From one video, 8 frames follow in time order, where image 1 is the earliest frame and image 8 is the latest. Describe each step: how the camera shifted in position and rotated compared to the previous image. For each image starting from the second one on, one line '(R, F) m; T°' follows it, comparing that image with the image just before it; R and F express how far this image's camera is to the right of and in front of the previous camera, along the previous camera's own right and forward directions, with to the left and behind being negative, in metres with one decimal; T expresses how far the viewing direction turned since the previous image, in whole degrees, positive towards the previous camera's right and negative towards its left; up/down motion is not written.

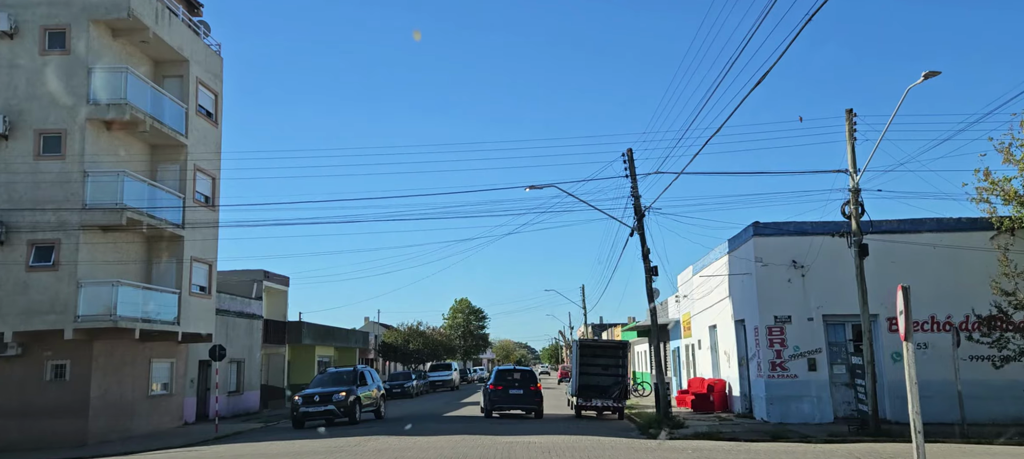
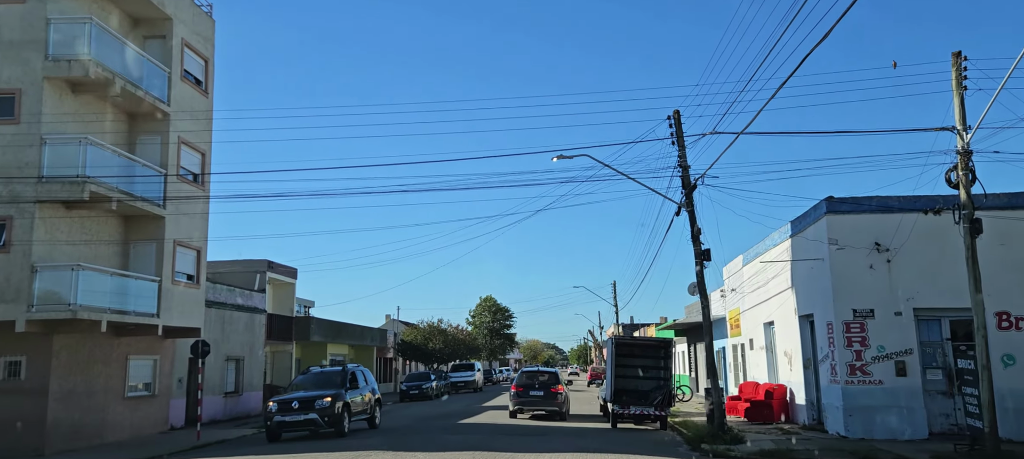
(+0.1, +3.2) m; -2°
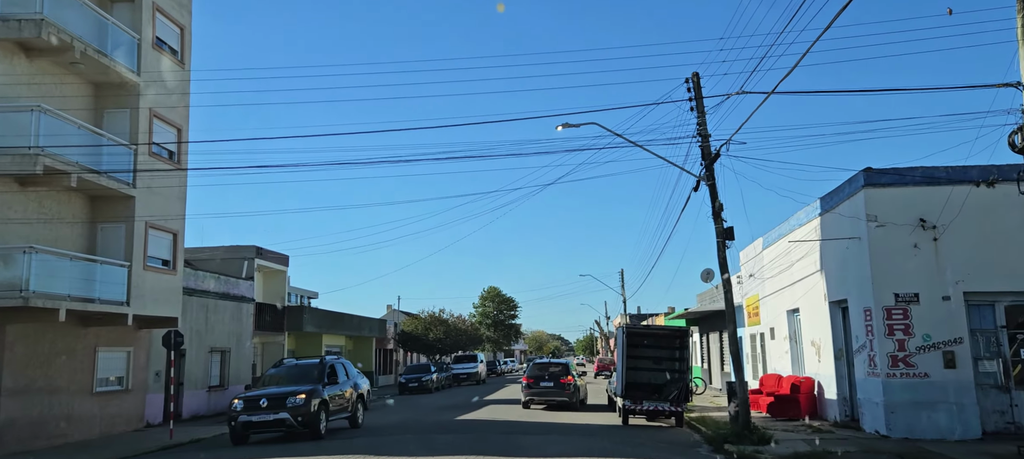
(+0.1, +1.8) m; 0°
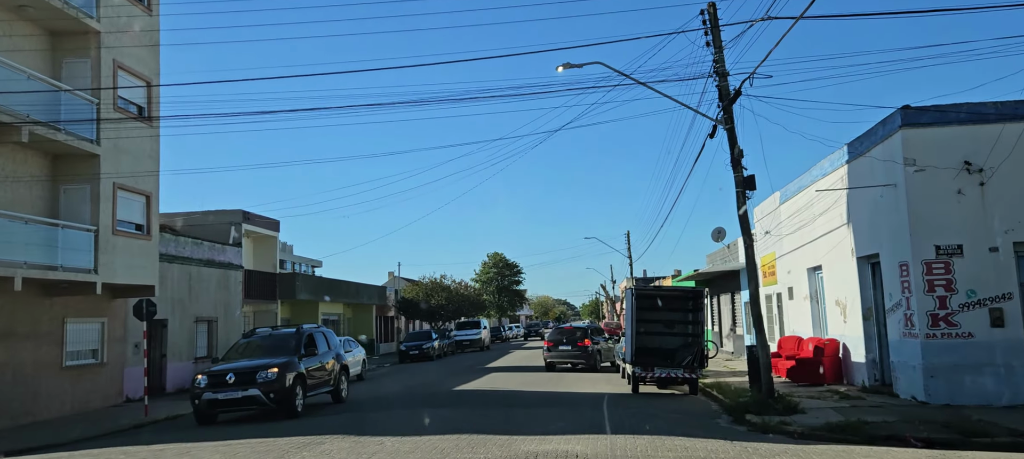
(+0.2, +1.5) m; 0°
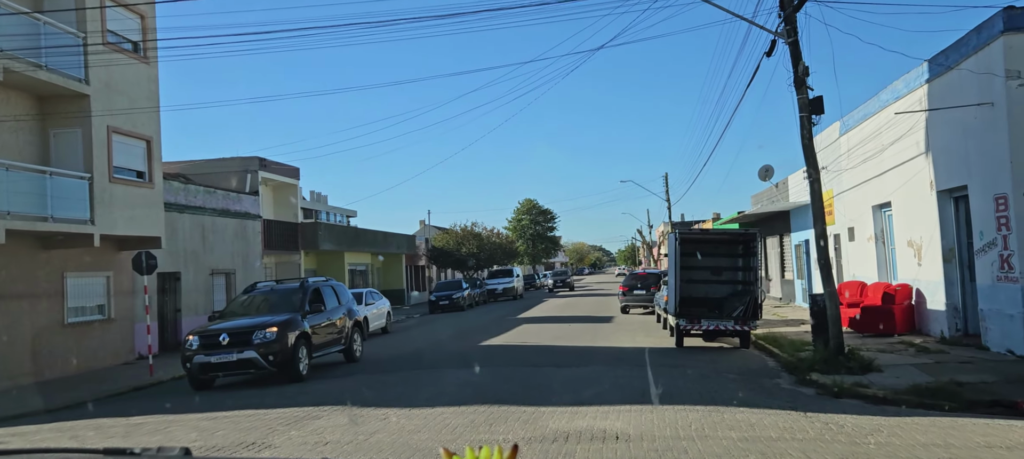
(+0.1, +1.8) m; -3°
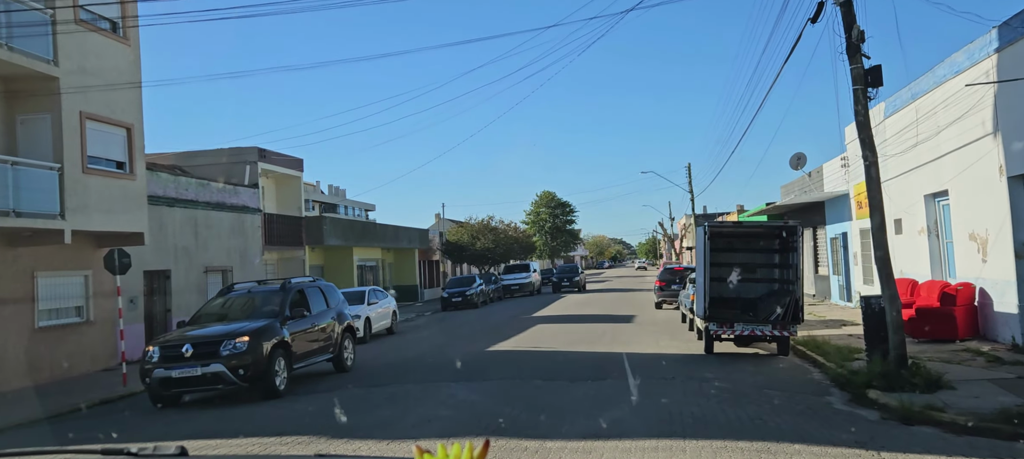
(+0.2, +1.6) m; -1°
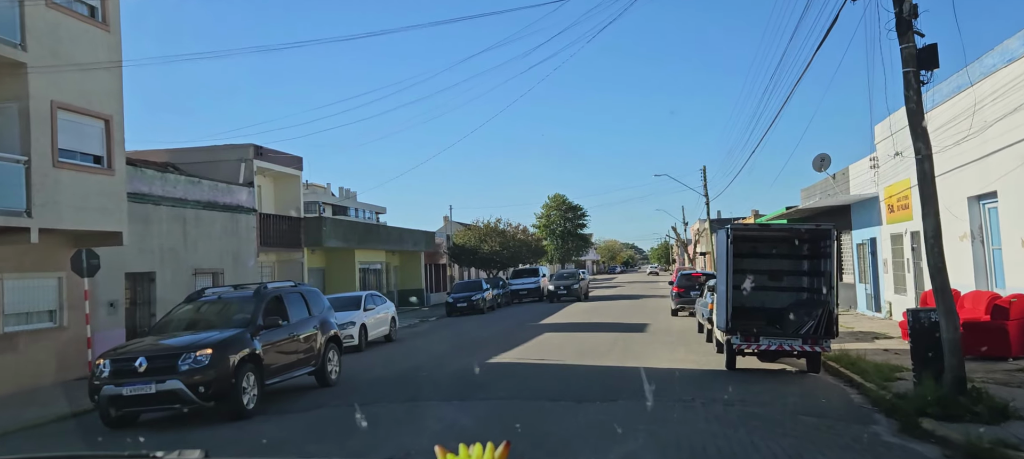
(+0.2, +1.3) m; -1°
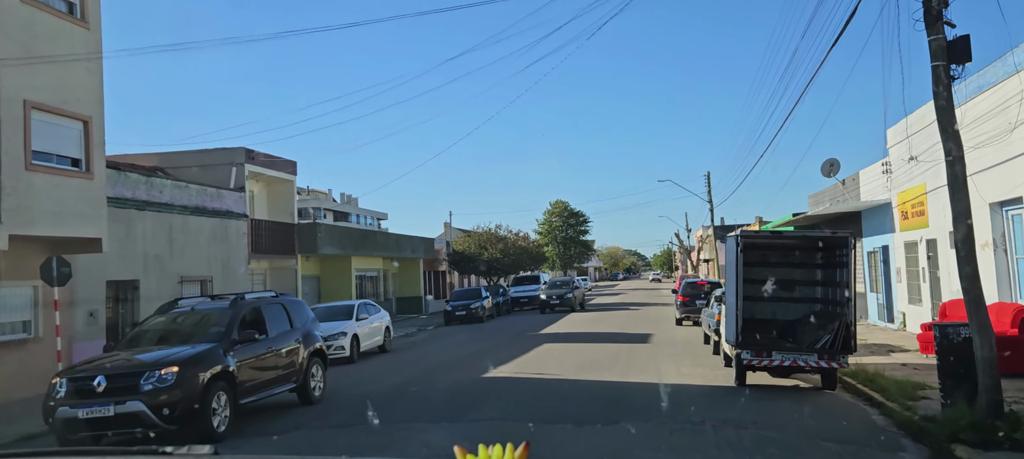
(+0.1, +0.8) m; 0°
